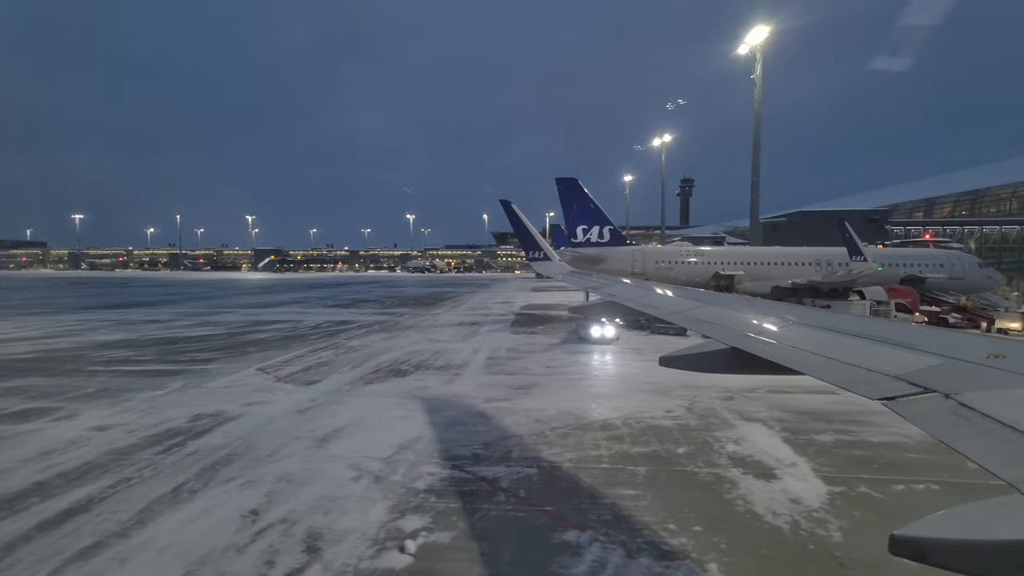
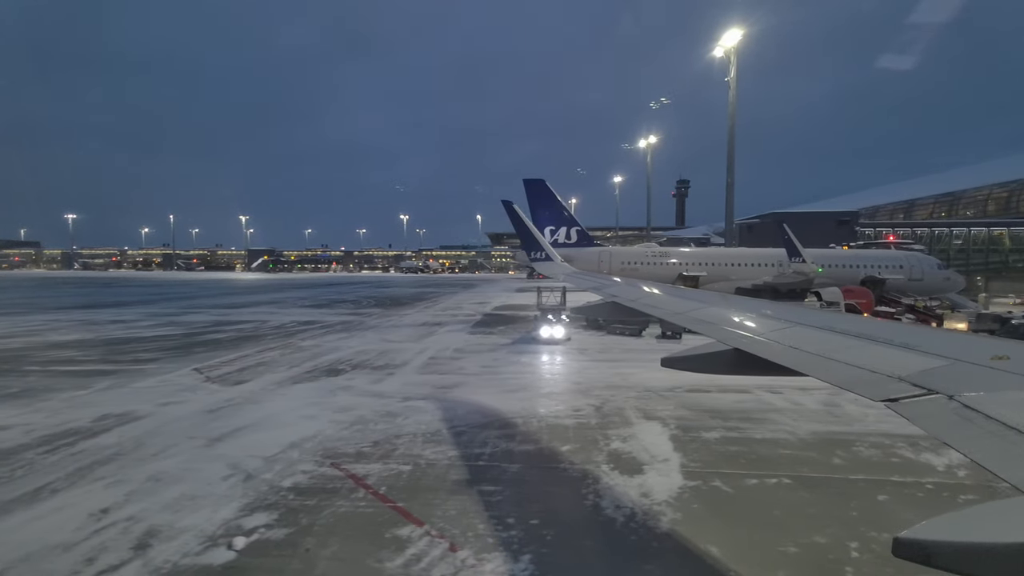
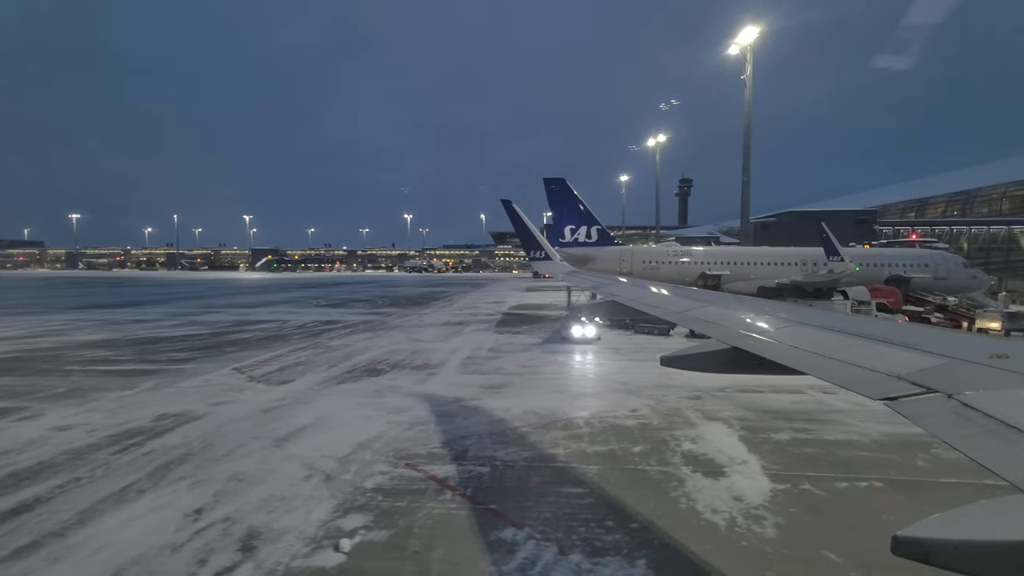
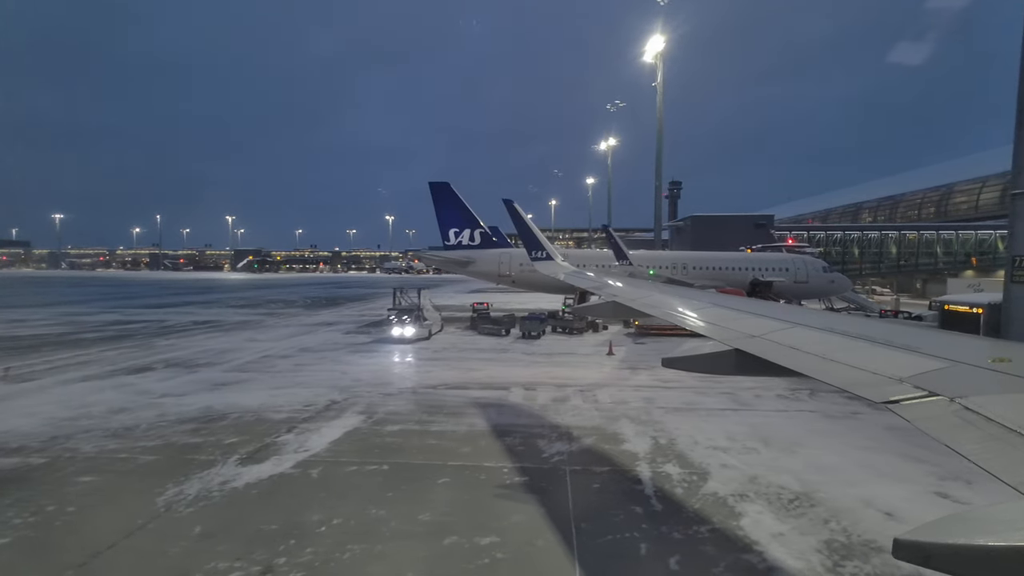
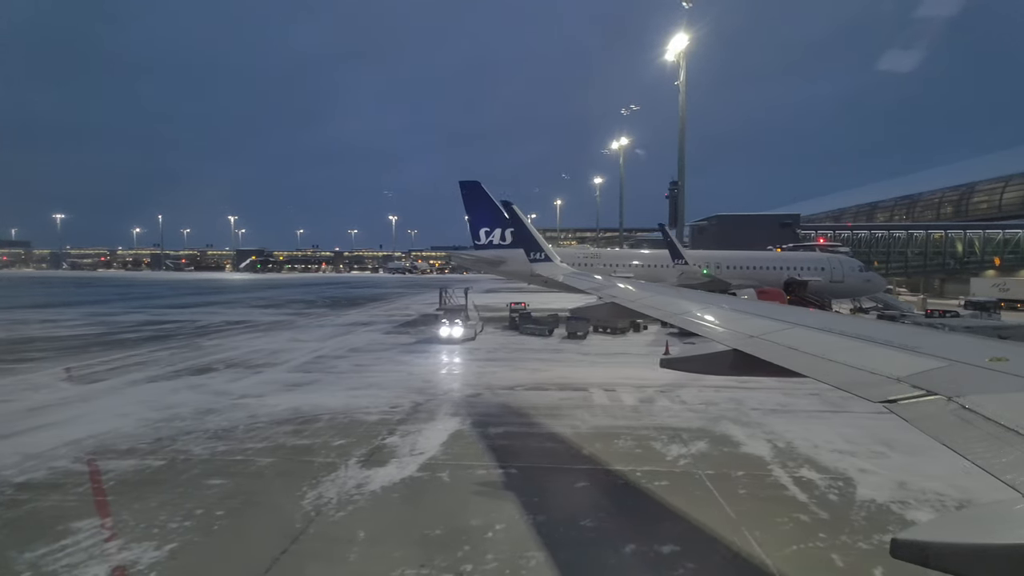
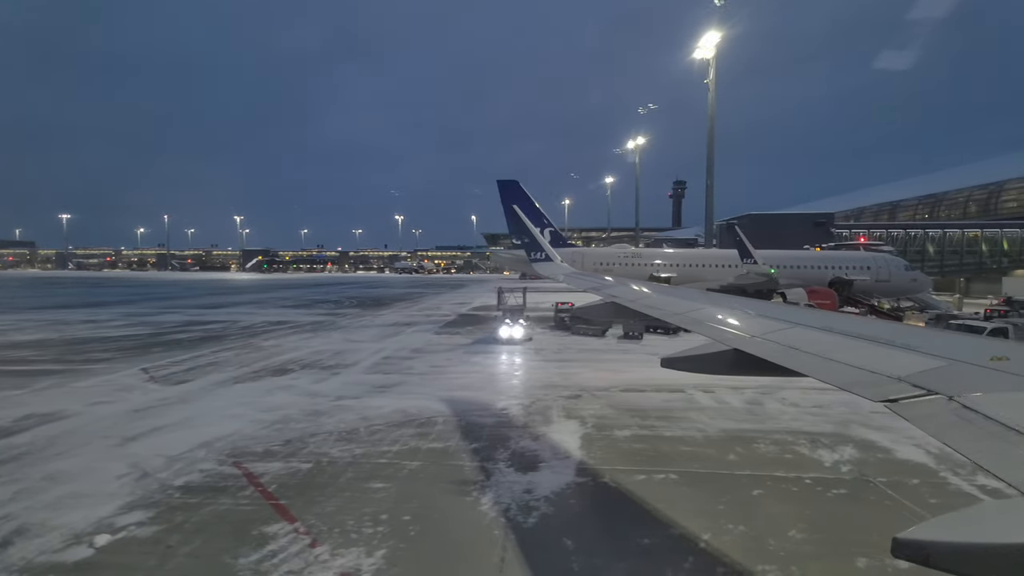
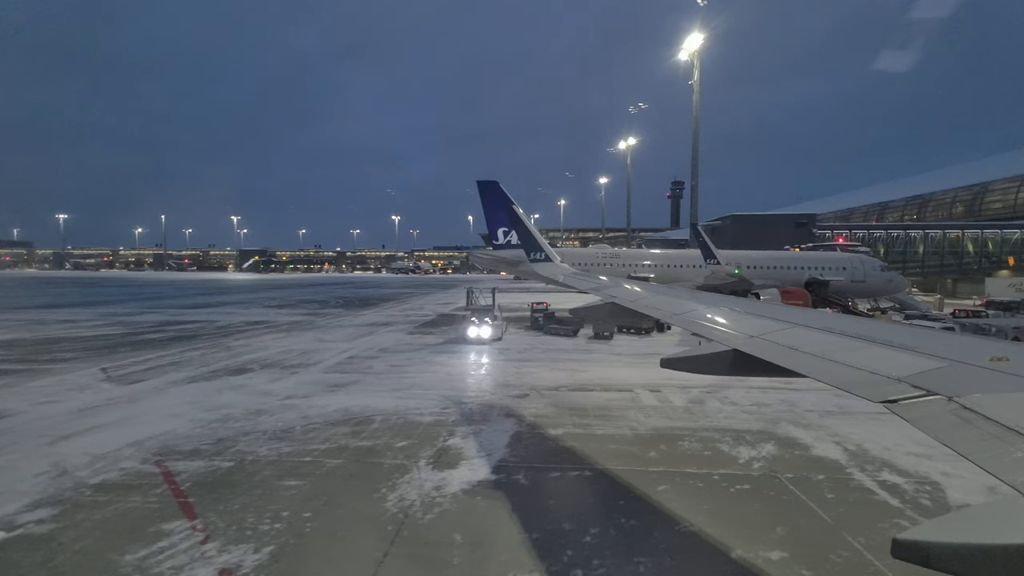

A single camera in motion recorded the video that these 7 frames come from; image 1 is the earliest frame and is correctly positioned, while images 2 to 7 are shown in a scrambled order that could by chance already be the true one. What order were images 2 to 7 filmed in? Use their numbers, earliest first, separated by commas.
3, 2, 6, 7, 5, 4
